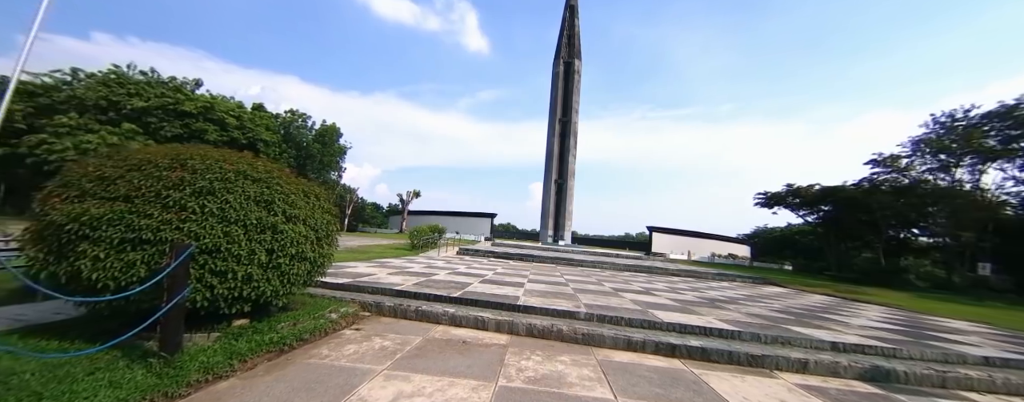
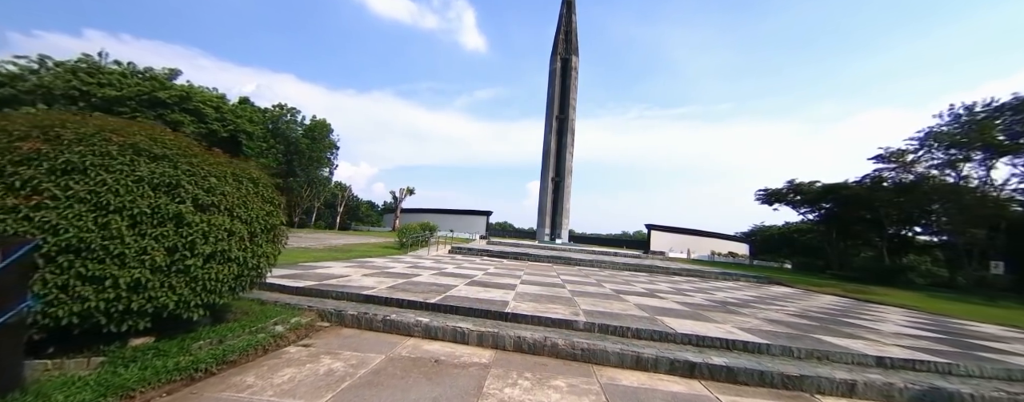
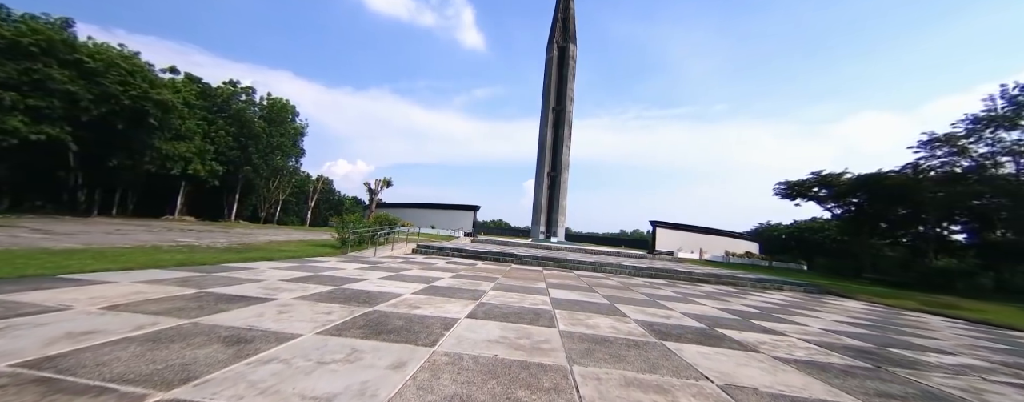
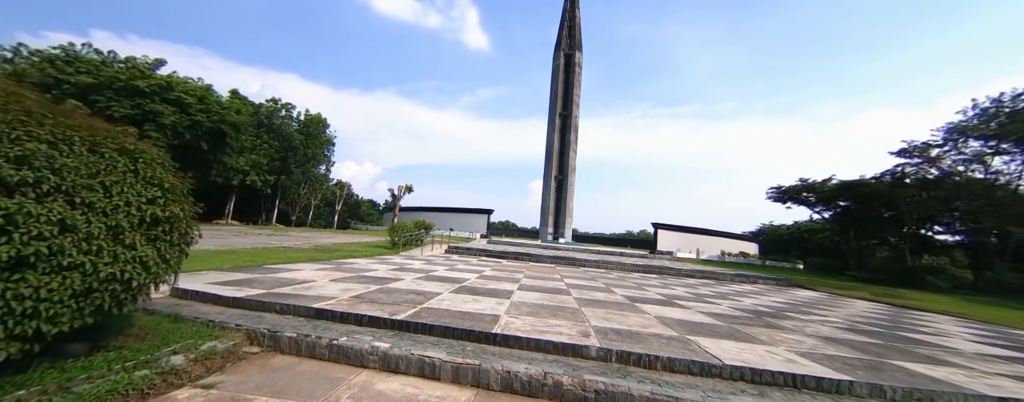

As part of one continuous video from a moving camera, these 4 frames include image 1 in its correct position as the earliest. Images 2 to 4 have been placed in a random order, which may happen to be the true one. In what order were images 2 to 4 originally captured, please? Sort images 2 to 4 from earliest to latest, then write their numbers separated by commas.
2, 4, 3
